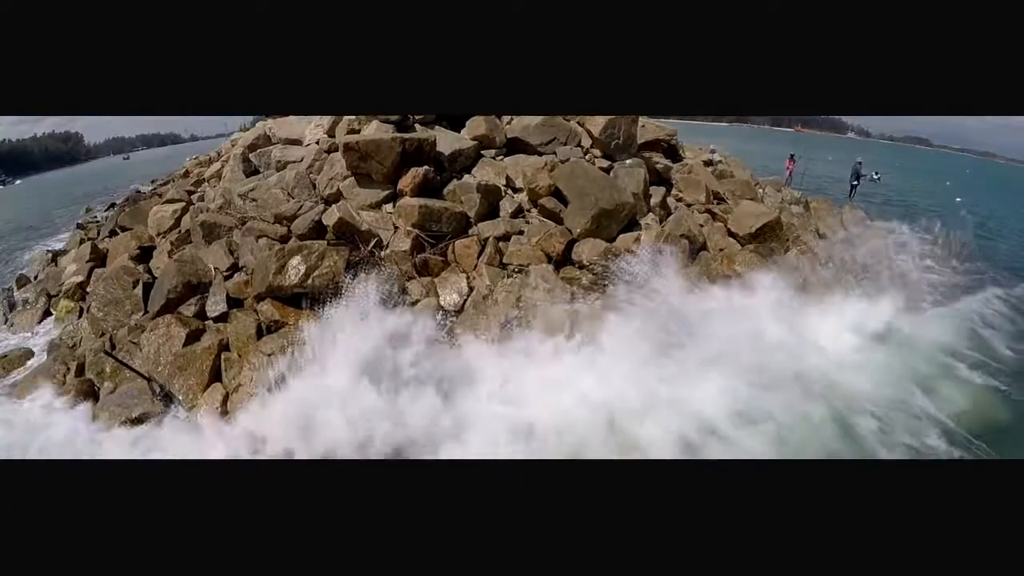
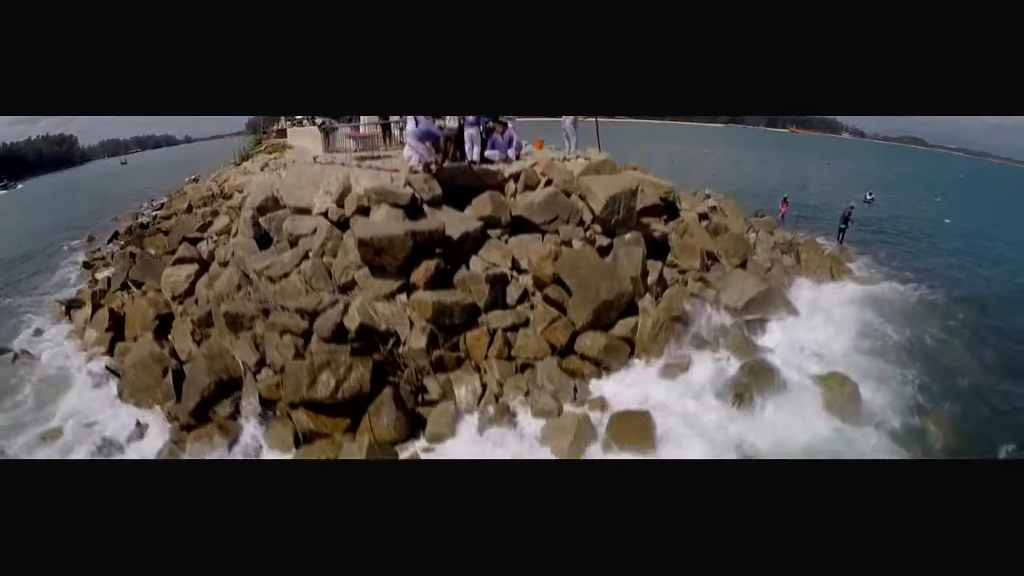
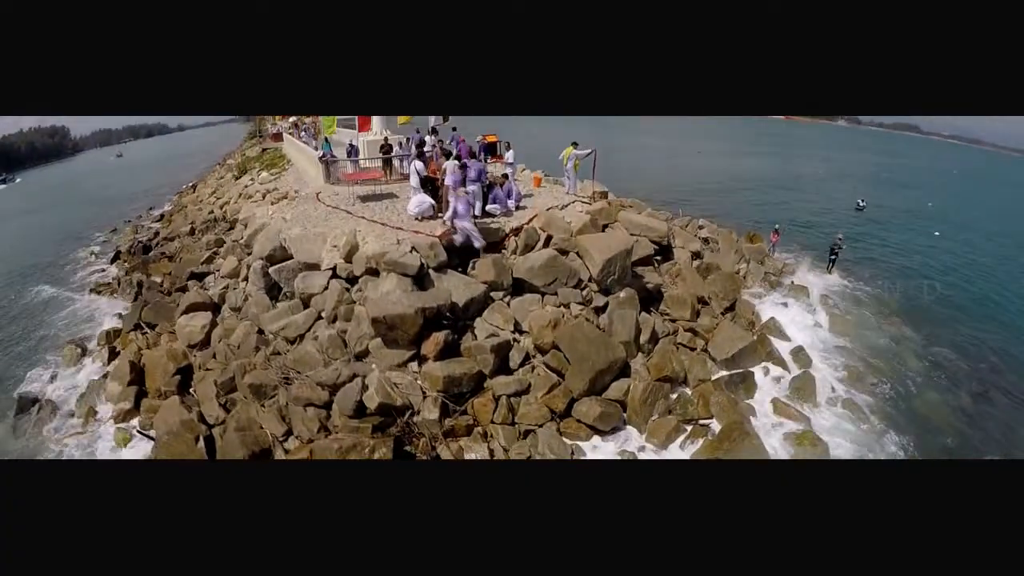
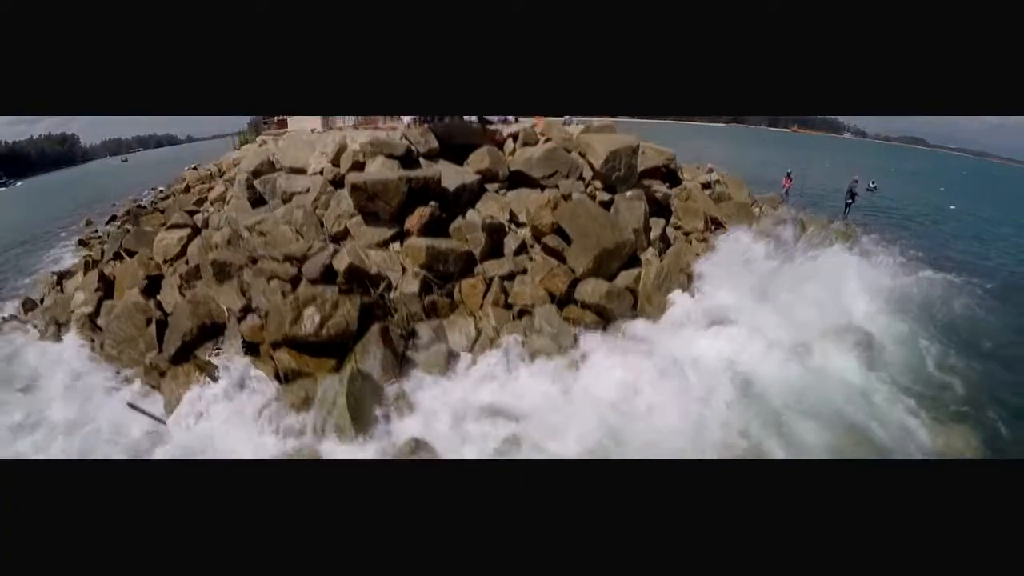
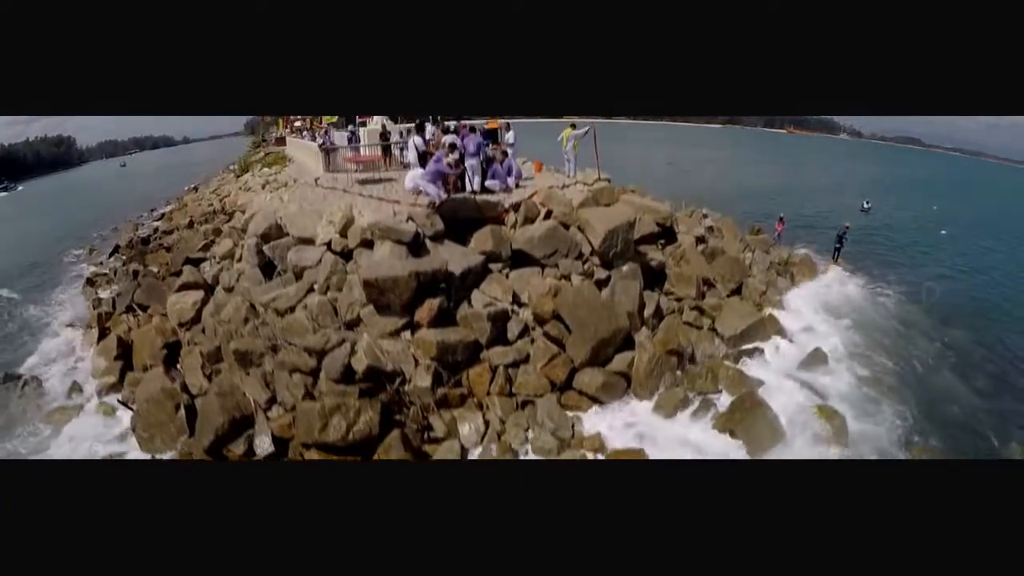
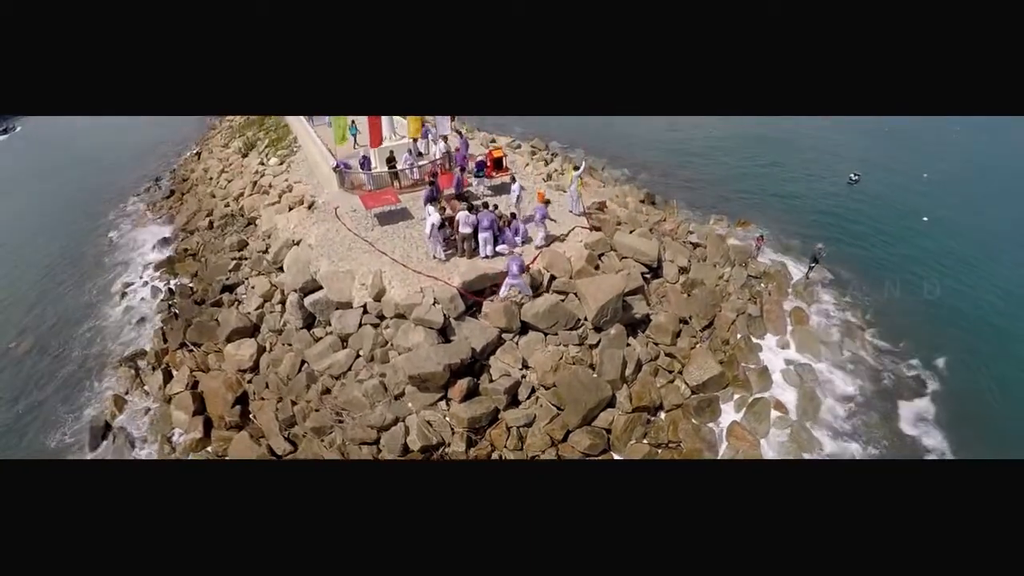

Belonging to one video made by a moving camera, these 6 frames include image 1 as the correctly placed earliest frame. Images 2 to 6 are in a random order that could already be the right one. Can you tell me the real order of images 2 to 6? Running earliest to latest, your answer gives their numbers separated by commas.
4, 2, 5, 3, 6
